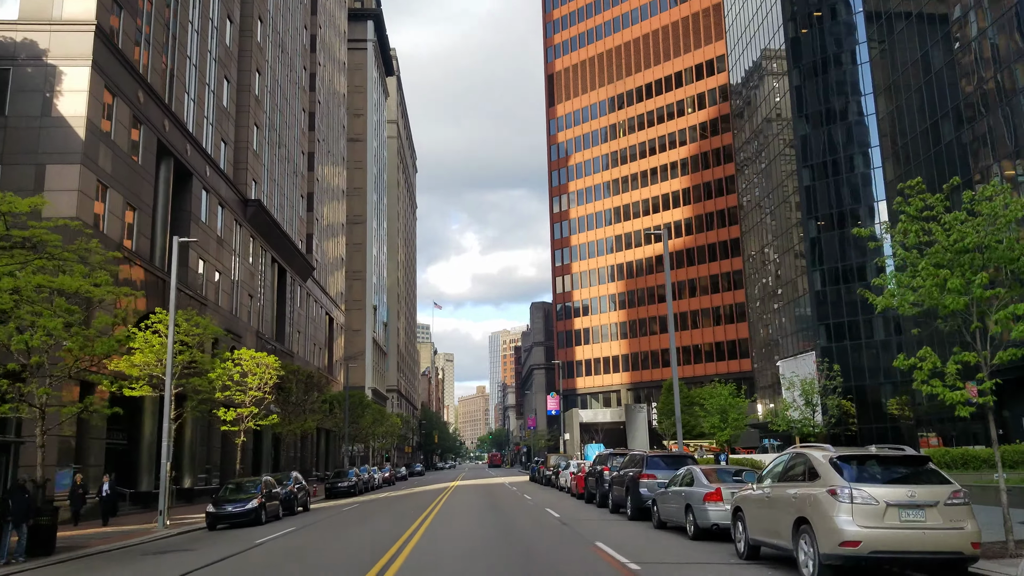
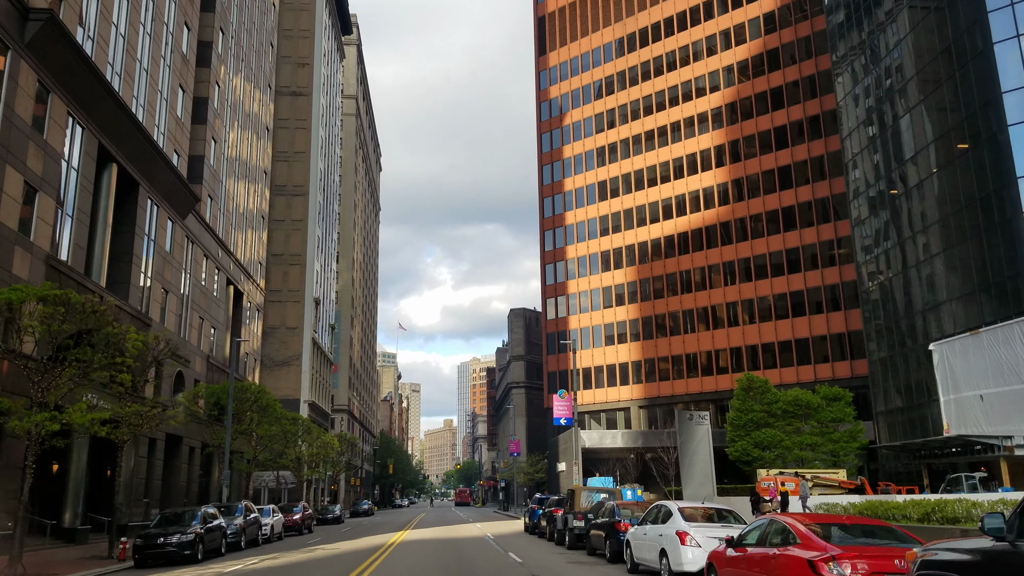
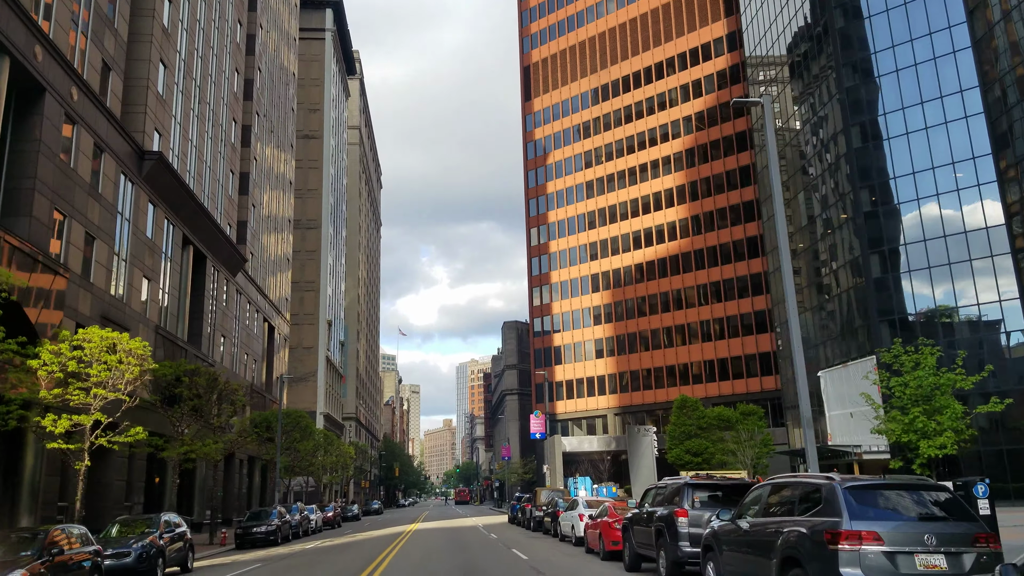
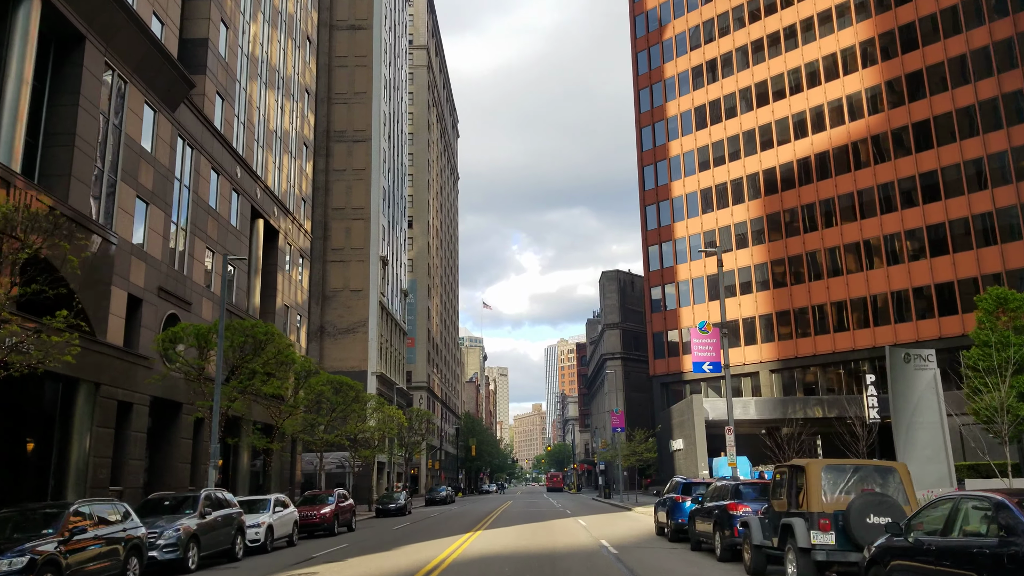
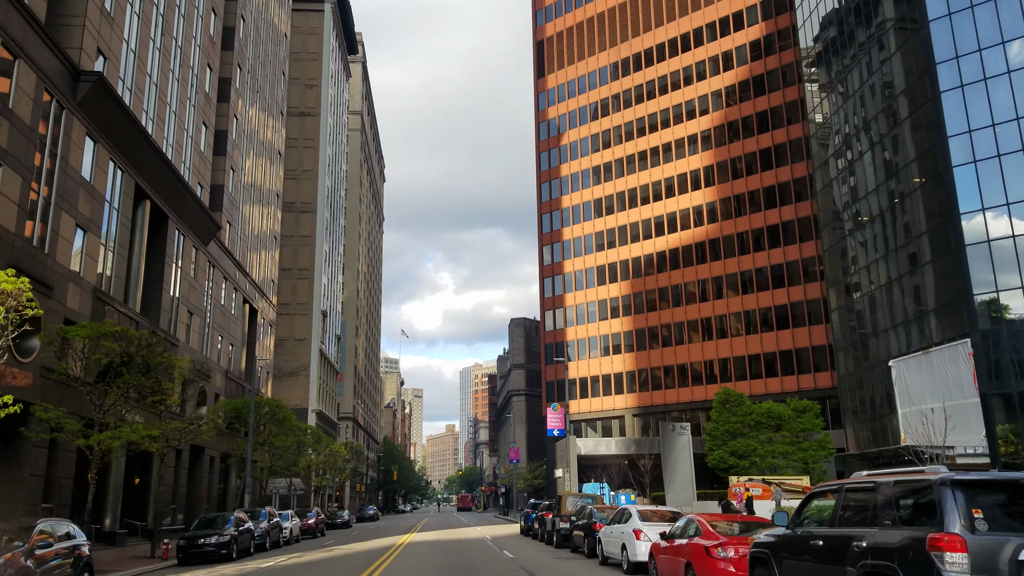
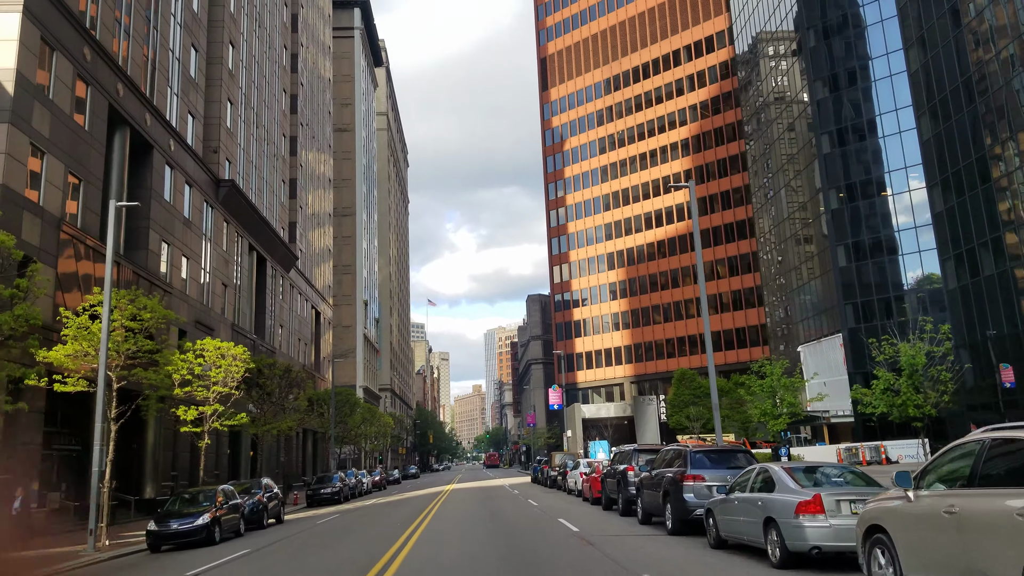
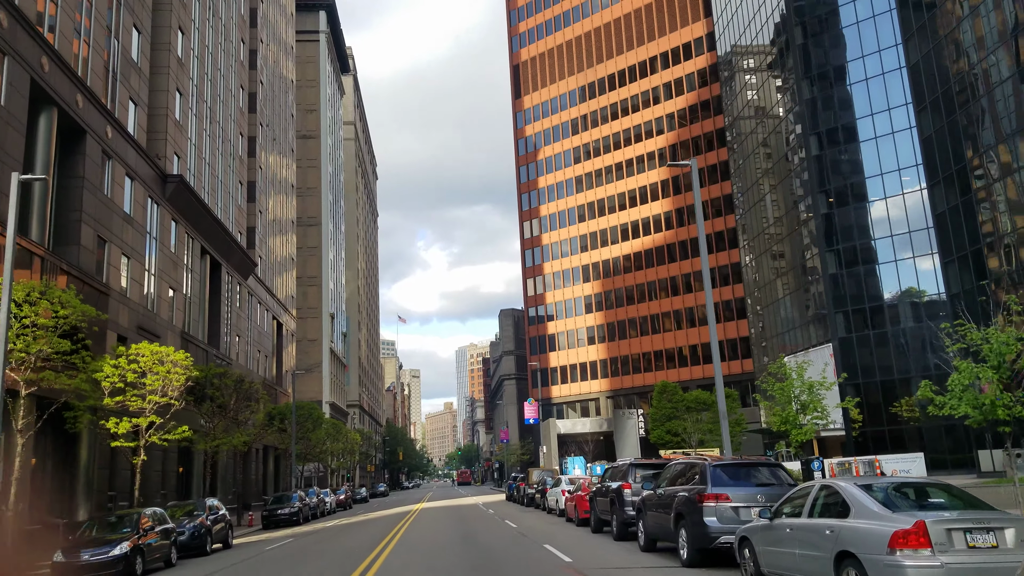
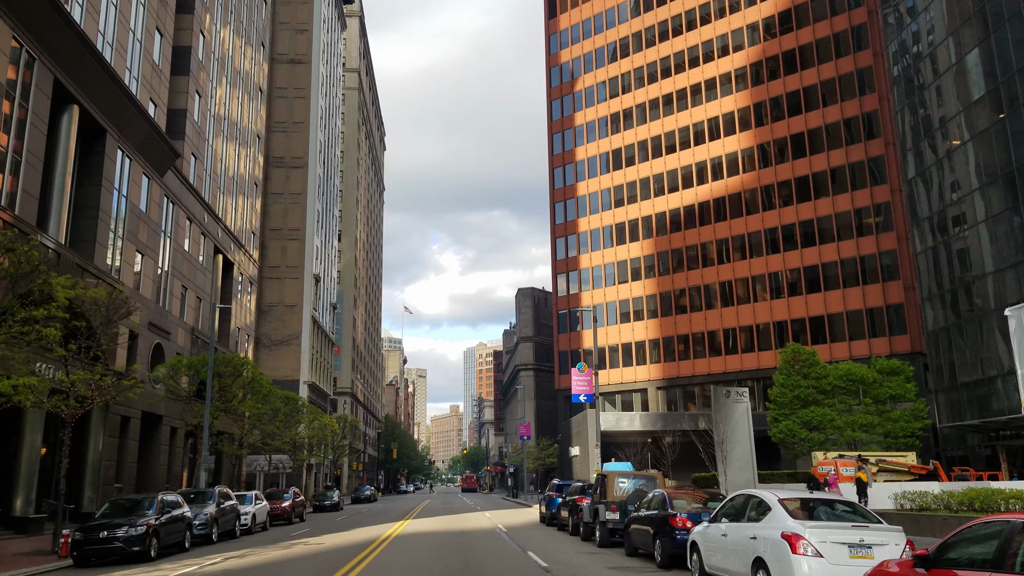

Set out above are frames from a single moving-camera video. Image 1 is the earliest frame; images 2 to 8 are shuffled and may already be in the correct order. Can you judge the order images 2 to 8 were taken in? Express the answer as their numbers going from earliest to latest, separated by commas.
6, 7, 3, 5, 2, 8, 4
